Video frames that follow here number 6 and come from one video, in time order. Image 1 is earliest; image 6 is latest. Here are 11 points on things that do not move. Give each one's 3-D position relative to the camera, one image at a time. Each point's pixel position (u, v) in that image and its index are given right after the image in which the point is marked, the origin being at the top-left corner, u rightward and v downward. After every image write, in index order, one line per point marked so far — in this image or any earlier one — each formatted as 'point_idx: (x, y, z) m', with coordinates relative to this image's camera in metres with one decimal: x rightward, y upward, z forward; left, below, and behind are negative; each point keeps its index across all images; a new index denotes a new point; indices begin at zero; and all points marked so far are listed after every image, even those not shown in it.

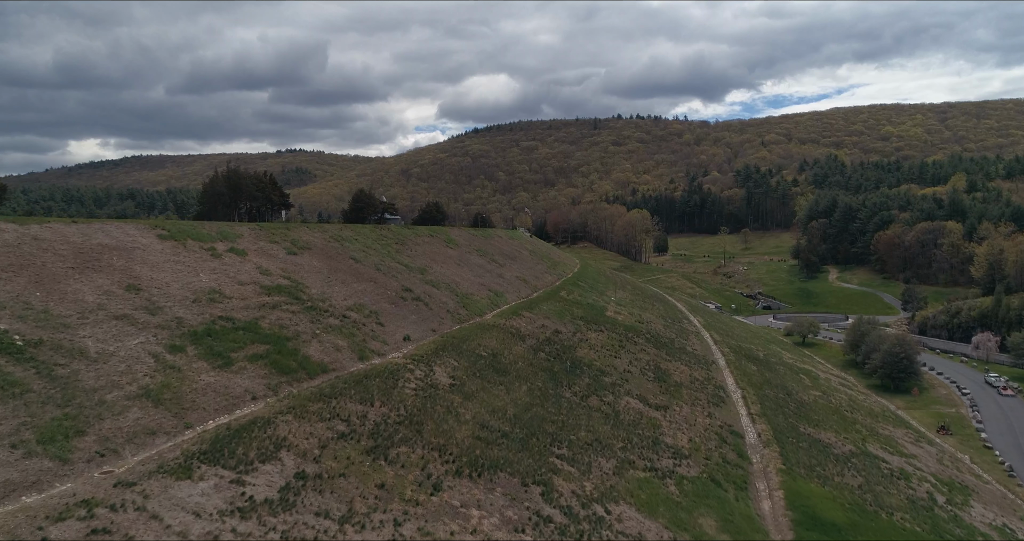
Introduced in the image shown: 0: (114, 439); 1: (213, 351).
0: (-7.2, -3.1, +13.0) m
1: (-7.4, -2.0, +17.5) m
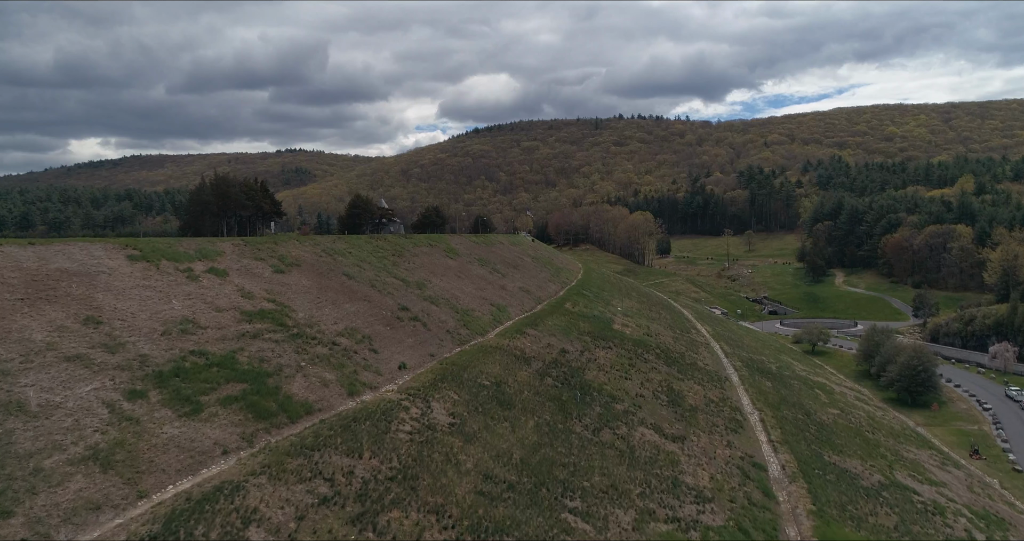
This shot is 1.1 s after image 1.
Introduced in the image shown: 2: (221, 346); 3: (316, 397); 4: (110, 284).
0: (-7.1, -3.8, +10.9) m
1: (-7.2, -2.7, +15.4) m
2: (-7.6, -2.0, +18.6) m
3: (-5.0, -3.3, +18.3) m
4: (-10.5, -0.4, +18.6) m
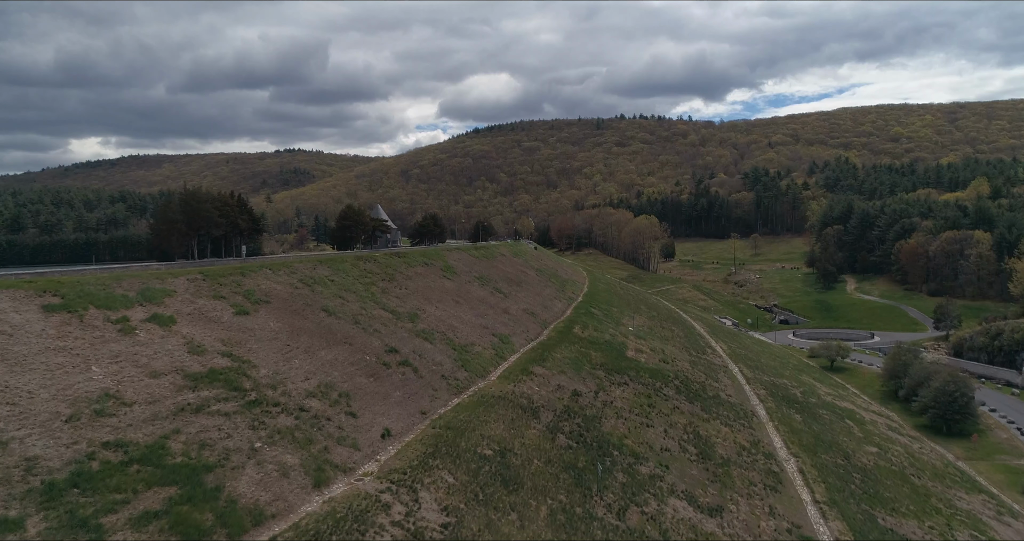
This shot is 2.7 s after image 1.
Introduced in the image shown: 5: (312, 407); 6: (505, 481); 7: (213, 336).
0: (-6.9, -5.1, +6.8) m
1: (-7.0, -4.0, +11.4) m
2: (-7.4, -3.2, +14.5) m
3: (-4.9, -4.5, +14.3) m
4: (-10.3, -1.6, +14.5) m
5: (-5.2, -3.5, +18.5) m
6: (-0.2, -5.3, +18.3) m
7: (-8.2, -1.8, +19.5) m
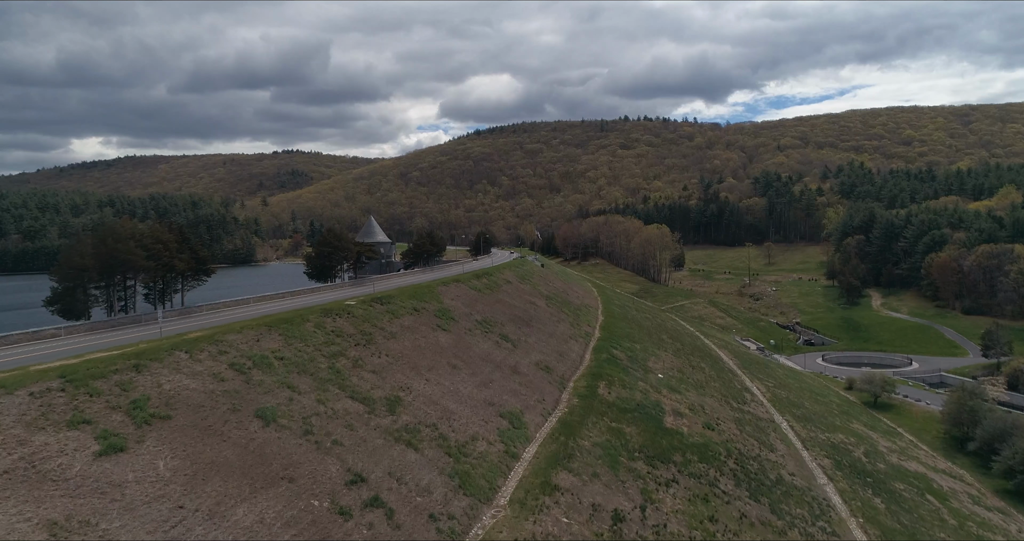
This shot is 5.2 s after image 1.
0: (-6.4, -7.2, -1.2) m
1: (-6.5, -6.2, +3.4) m
2: (-6.9, -5.4, +6.5) m
3: (-4.4, -6.7, +6.3) m
4: (-9.8, -3.8, +6.5) m
5: (-4.7, -5.7, +10.5) m
6: (+0.3, -7.5, +10.3) m
7: (-7.7, -4.0, +11.5) m
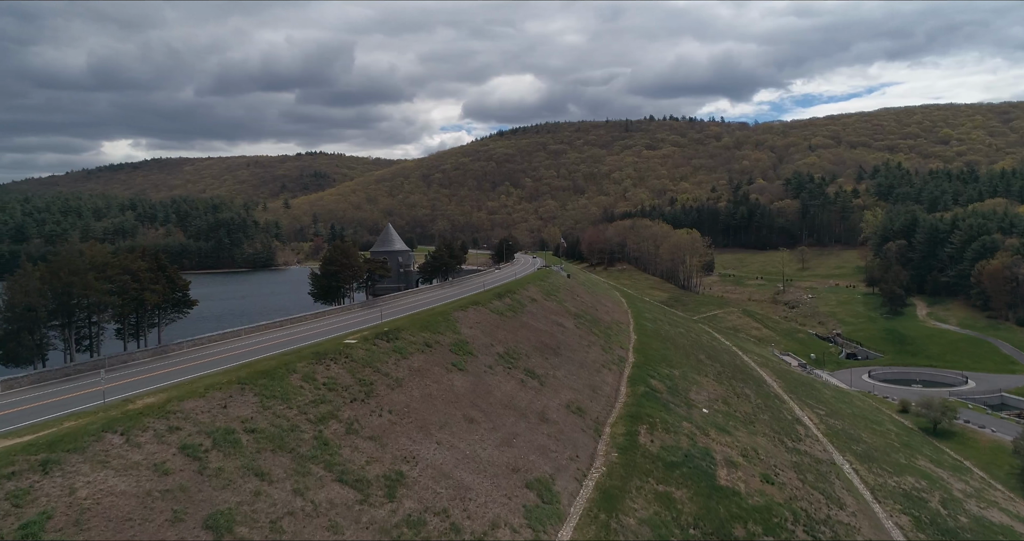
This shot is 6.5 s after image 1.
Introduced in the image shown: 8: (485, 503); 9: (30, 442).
0: (-6.4, -8.4, -5.6) m
1: (-6.4, -7.3, -1.0) m
2: (-6.6, -6.6, +2.1) m
3: (-4.1, -7.9, +1.8) m
4: (-9.5, -5.0, +2.3) m
5: (-4.3, -6.9, +6.1) m
6: (+0.7, -8.7, +5.6) m
7: (-7.3, -5.2, +7.1) m
8: (-0.7, -6.3, +19.3) m
9: (-9.1, -3.2, +13.6) m
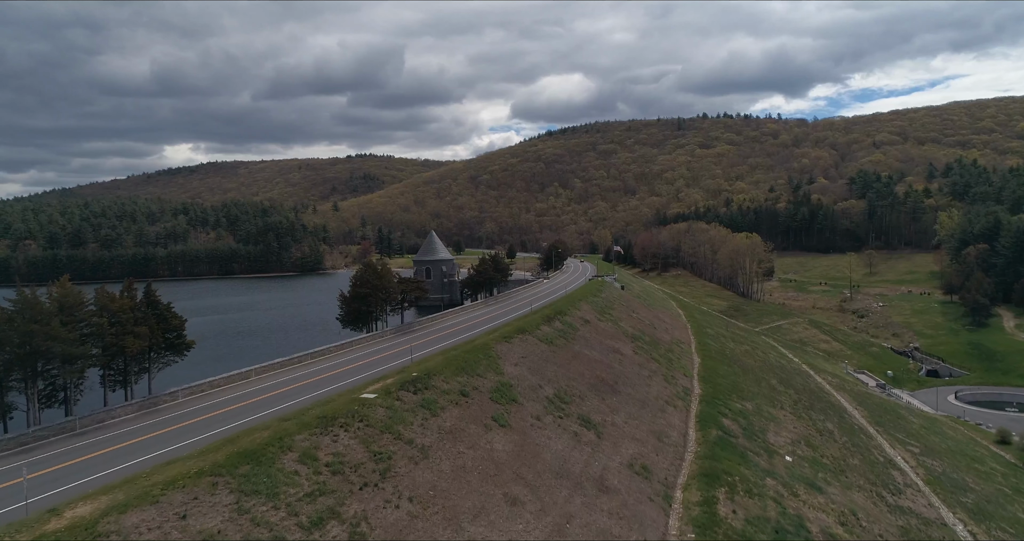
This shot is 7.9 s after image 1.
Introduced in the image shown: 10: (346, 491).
0: (-7.0, -9.6, -9.9) m
1: (-6.6, -8.5, -5.3) m
2: (-6.7, -7.8, -2.2) m
3: (-4.2, -9.1, -2.7) m
4: (-9.6, -6.1, -1.9) m
5: (-4.1, -8.1, +1.6) m
6: (+0.9, -9.9, +0.8) m
7: (-7.0, -6.3, +2.8) m
8: (+0.4, -7.5, +14.5) m
9: (-8.3, -4.4, +9.4) m
10: (-3.7, -4.9, +16.3) m
